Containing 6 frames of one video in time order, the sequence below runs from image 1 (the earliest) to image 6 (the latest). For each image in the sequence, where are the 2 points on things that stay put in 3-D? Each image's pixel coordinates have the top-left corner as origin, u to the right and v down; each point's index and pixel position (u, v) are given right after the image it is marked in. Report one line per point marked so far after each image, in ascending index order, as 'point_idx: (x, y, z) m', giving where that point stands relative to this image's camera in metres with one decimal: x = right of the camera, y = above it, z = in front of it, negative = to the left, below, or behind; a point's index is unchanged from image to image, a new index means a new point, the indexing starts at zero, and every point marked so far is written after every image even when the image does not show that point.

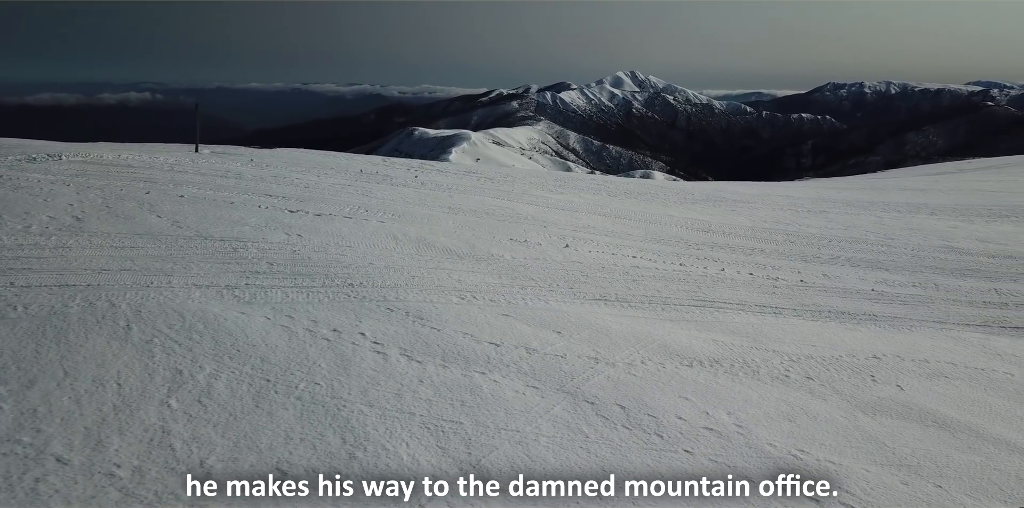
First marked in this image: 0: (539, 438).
0: (+0.2, -1.2, +5.3) m
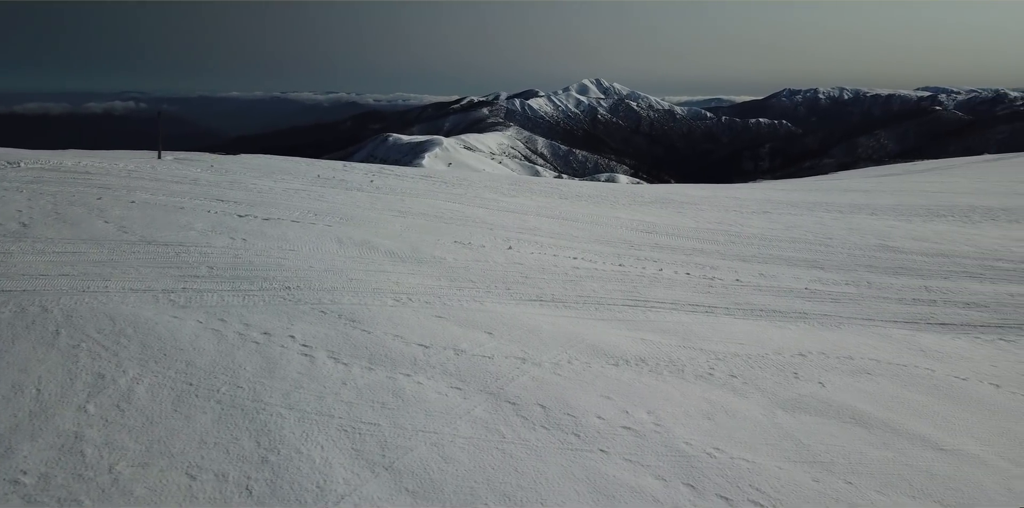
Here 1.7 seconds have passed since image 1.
0: (-0.4, -1.3, +5.3) m
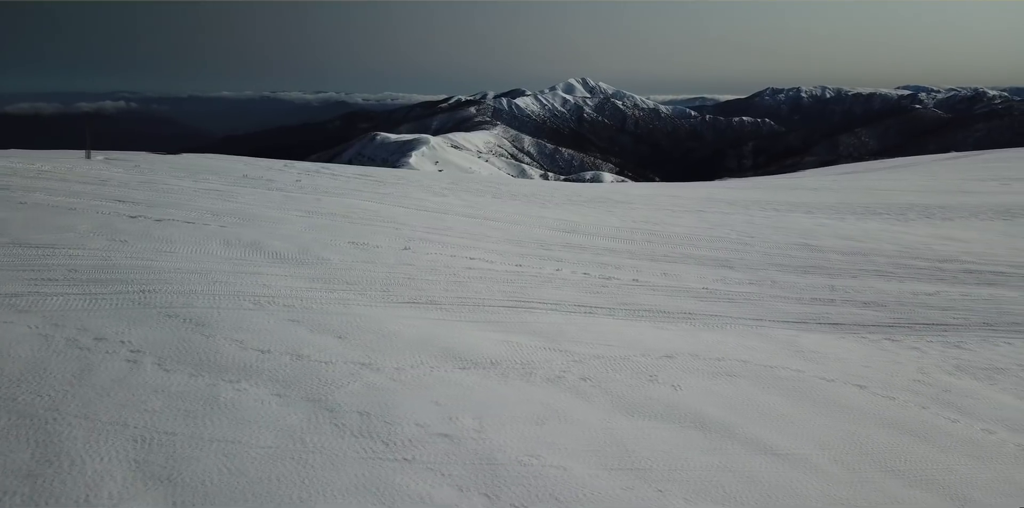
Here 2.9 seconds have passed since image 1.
0: (-1.7, -1.3, +5.1) m
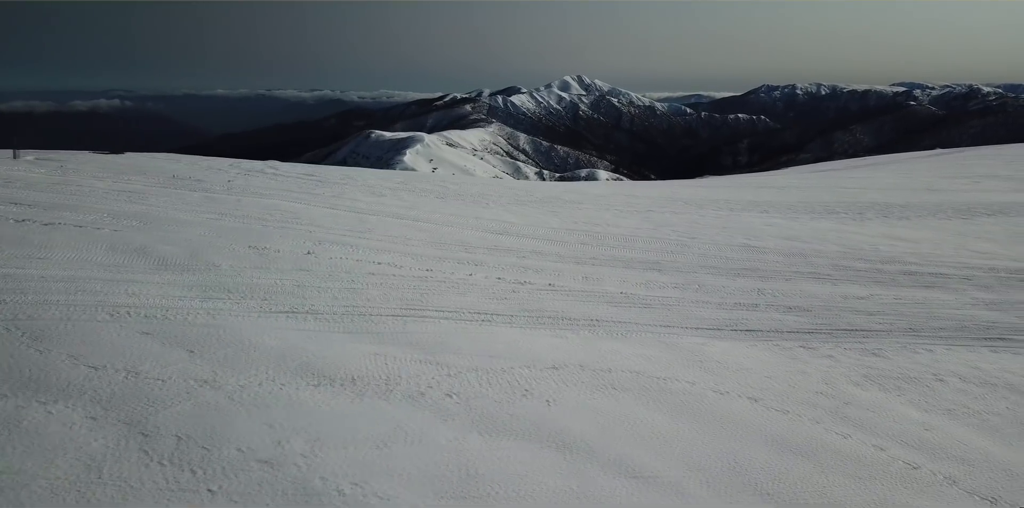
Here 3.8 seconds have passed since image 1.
0: (-2.8, -1.3, +4.6) m
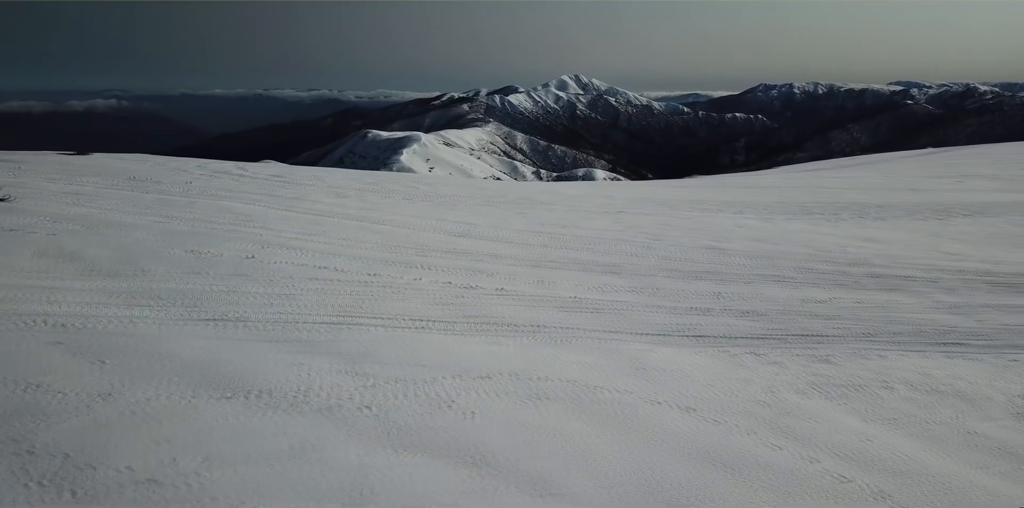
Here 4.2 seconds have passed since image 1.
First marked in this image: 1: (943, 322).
0: (-3.4, -1.4, +4.4) m
1: (+5.5, -0.9, +10.1) m
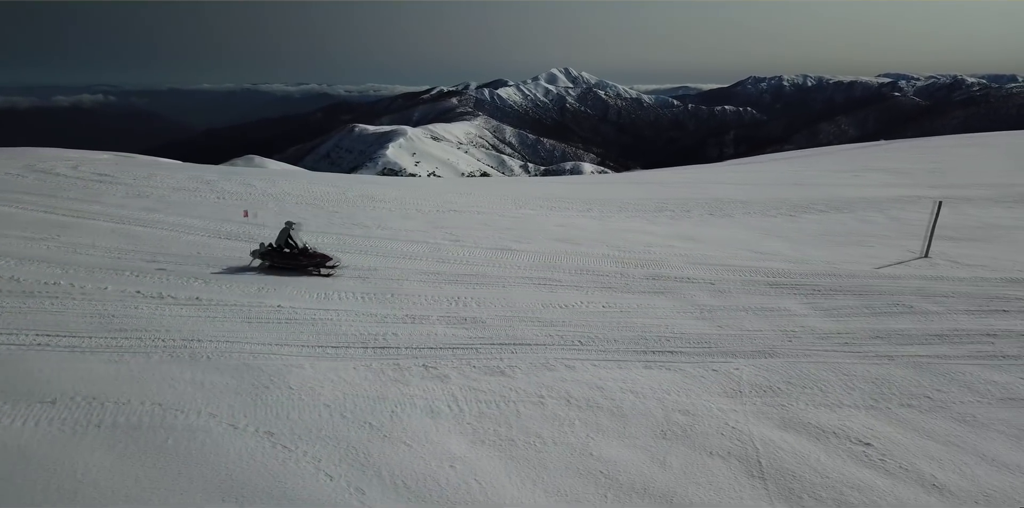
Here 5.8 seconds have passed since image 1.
0: (-6.8, -1.5, +3.7) m
1: (+2.0, -0.9, +9.6) m
